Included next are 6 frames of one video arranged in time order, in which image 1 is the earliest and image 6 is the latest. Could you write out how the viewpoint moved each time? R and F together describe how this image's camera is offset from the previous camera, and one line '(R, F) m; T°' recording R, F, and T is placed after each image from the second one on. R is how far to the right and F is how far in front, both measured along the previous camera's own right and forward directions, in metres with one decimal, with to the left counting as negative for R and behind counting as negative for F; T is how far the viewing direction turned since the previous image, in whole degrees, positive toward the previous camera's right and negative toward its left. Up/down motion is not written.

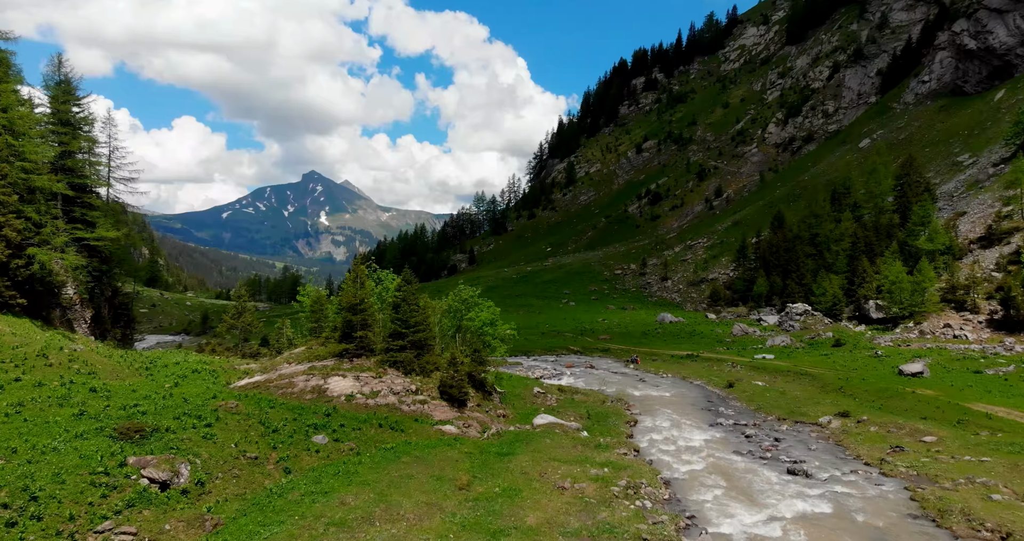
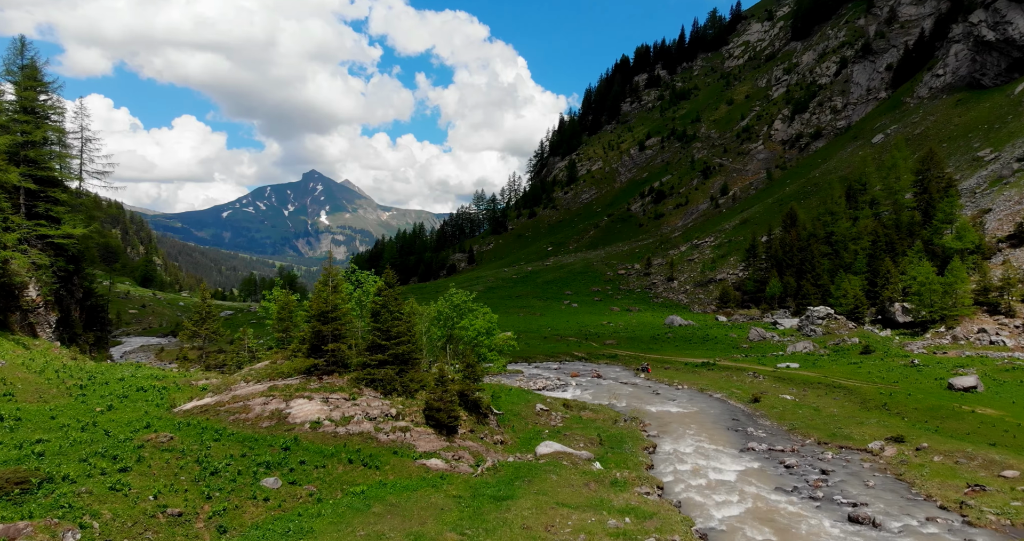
(0.0, +5.6) m; 0°
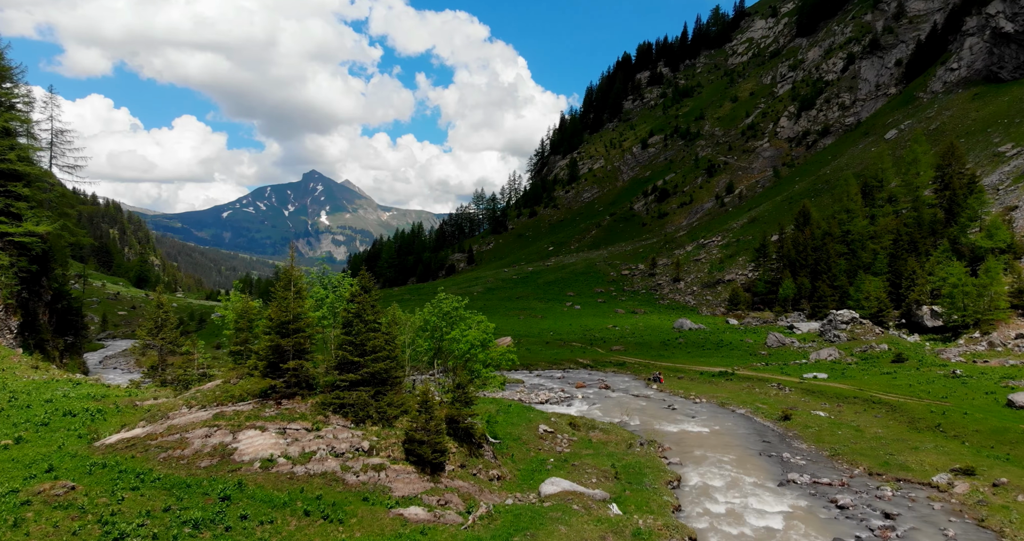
(0.0, +5.2) m; 0°
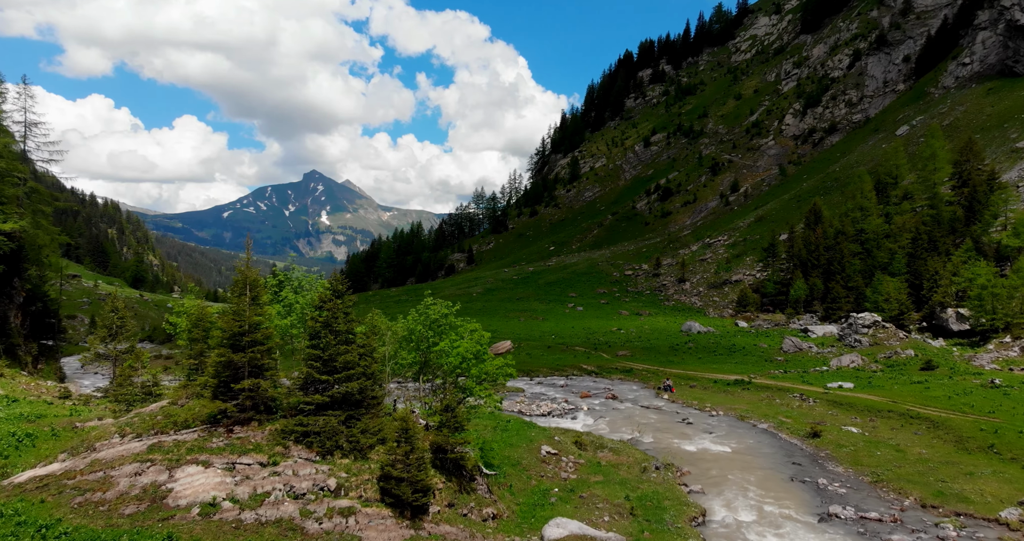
(+0.1, +4.1) m; 0°
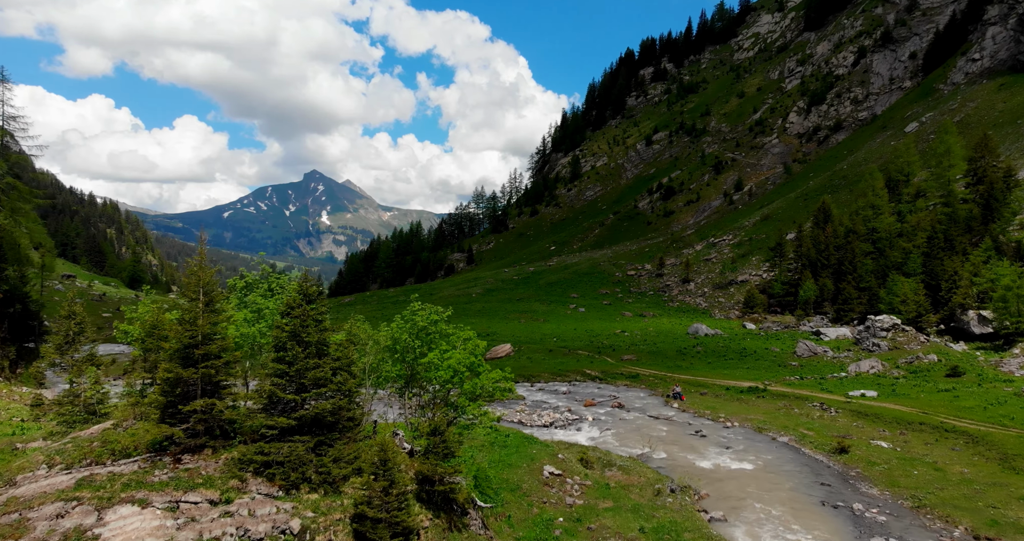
(+0.1, +3.1) m; 0°
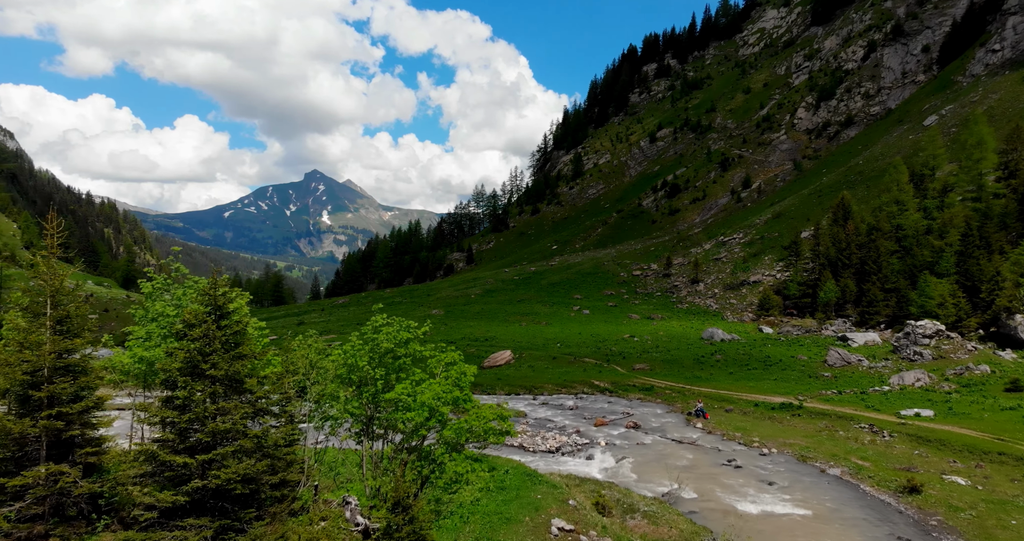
(+0.1, +6.0) m; 0°
